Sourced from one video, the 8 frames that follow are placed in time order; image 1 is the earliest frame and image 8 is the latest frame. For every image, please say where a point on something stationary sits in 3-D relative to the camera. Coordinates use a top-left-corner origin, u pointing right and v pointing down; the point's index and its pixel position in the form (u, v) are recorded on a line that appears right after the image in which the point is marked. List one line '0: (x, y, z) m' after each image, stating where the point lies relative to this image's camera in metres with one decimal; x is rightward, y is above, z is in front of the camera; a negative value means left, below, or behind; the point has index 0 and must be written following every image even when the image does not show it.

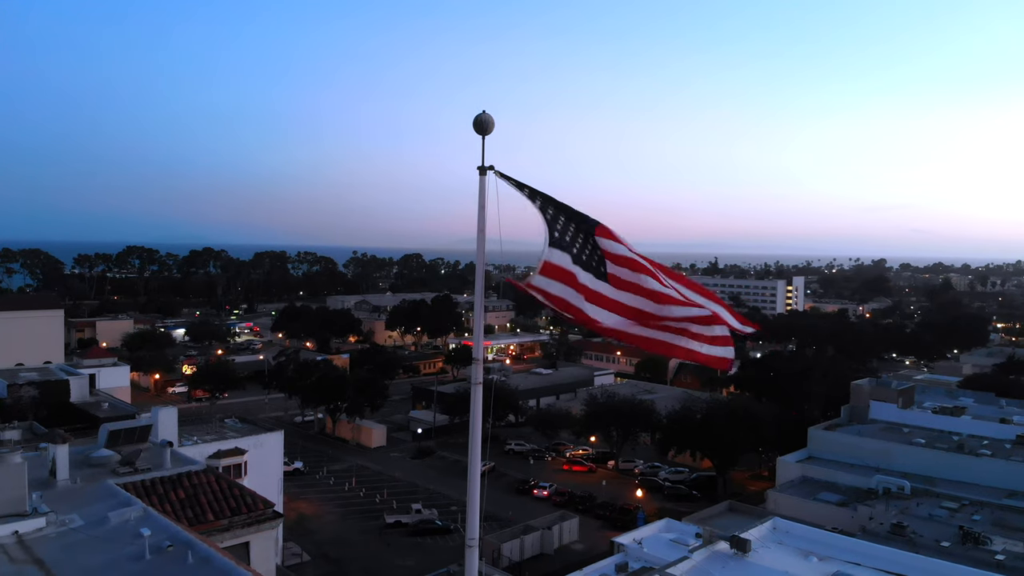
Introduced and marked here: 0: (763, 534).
0: (+6.0, -5.8, +15.7) m
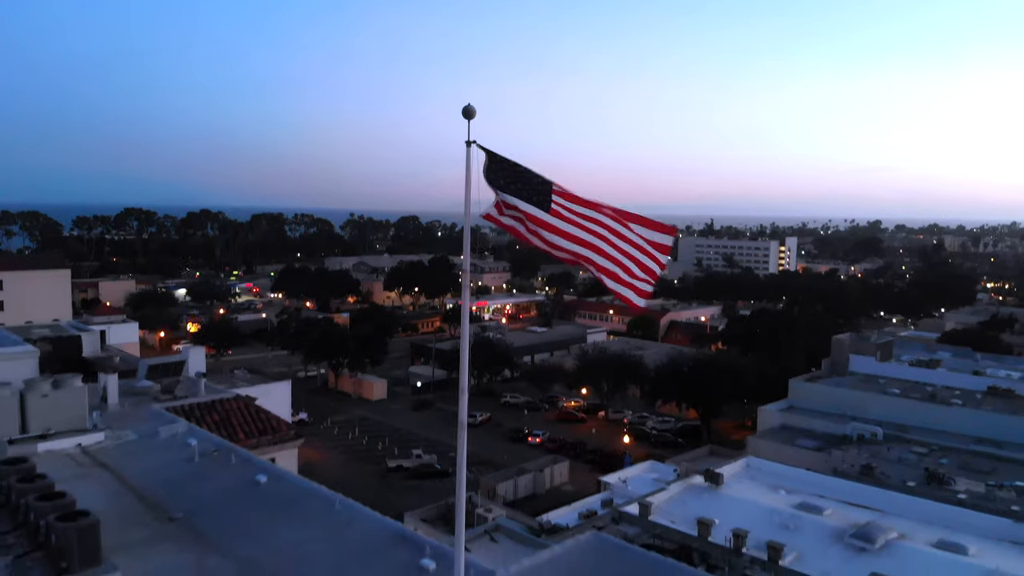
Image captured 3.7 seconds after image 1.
0: (+5.8, -4.7, +17.0) m
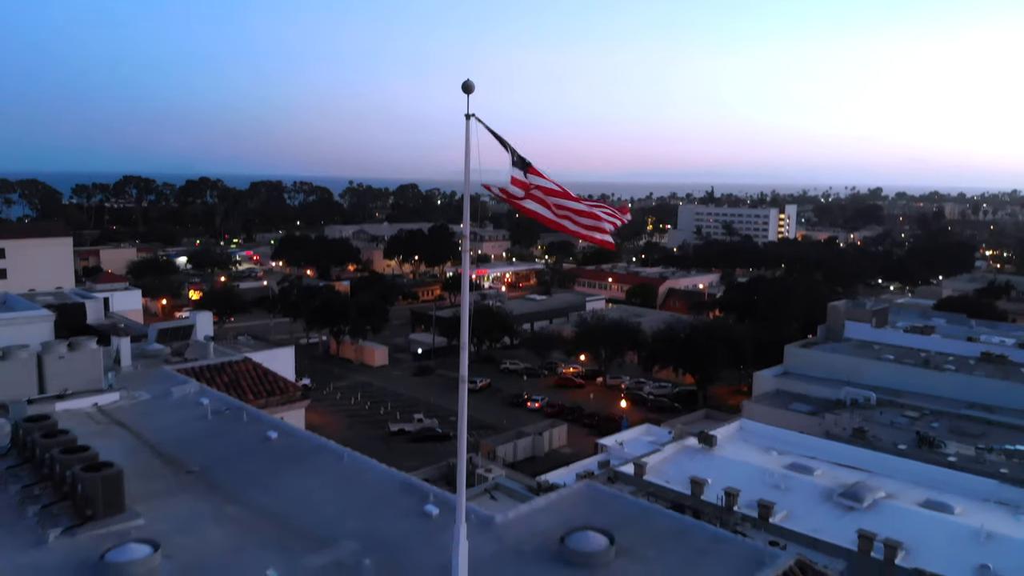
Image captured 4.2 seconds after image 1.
0: (+5.8, -3.8, +17.5) m
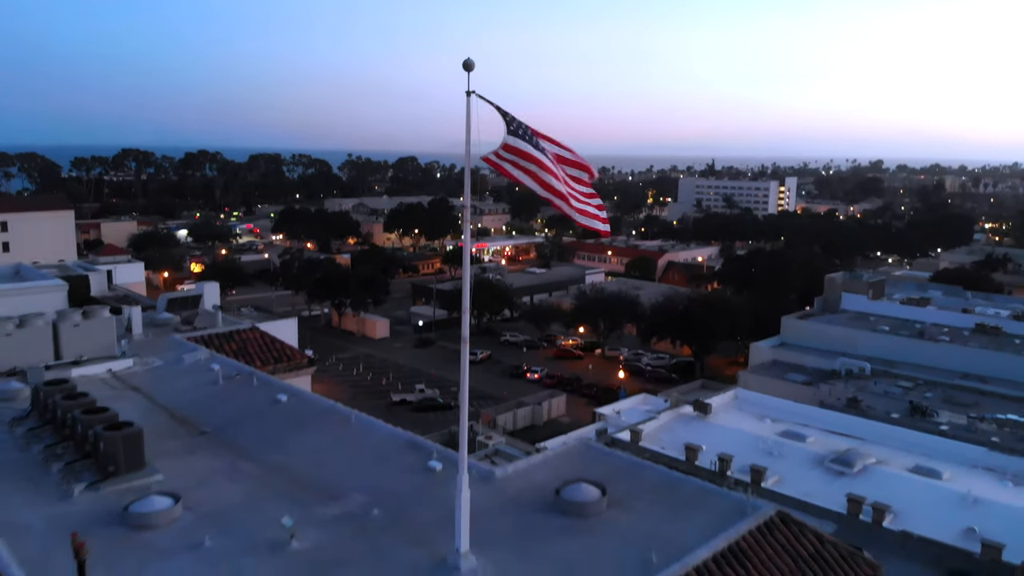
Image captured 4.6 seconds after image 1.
0: (+5.8, -3.1, +17.8) m
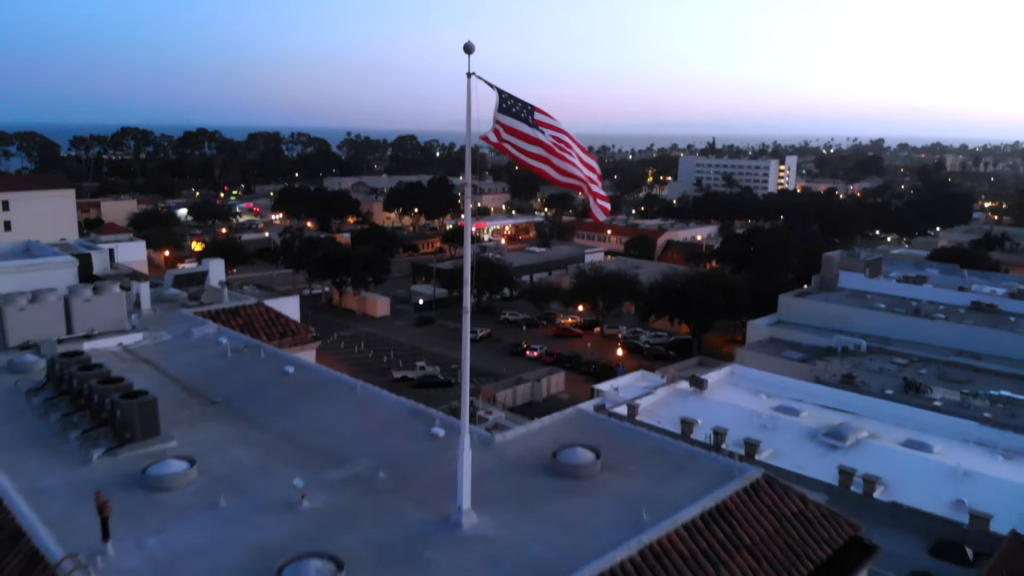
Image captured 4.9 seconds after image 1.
0: (+5.8, -2.5, +18.1) m
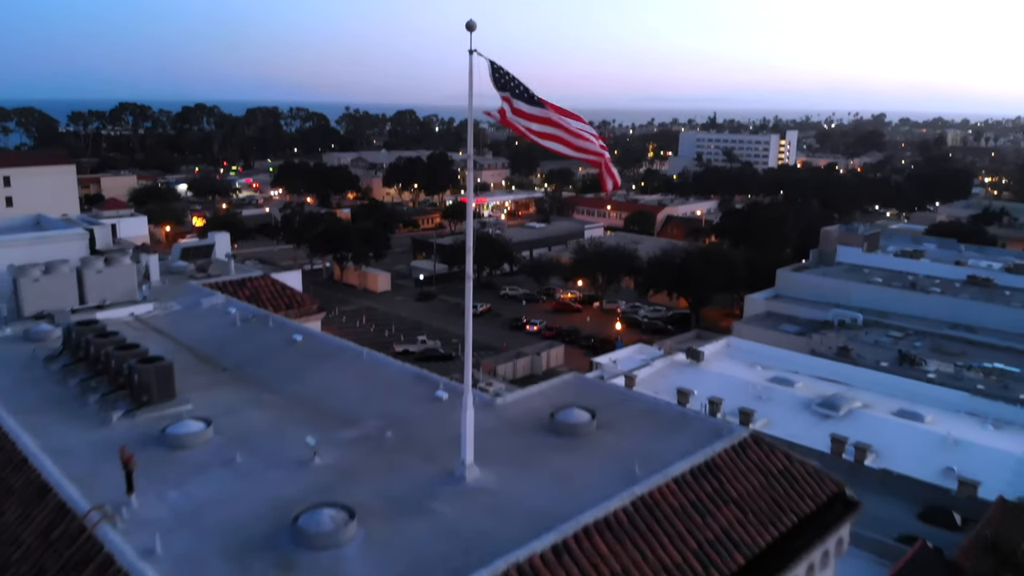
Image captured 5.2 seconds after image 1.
0: (+5.8, -1.7, +18.4) m
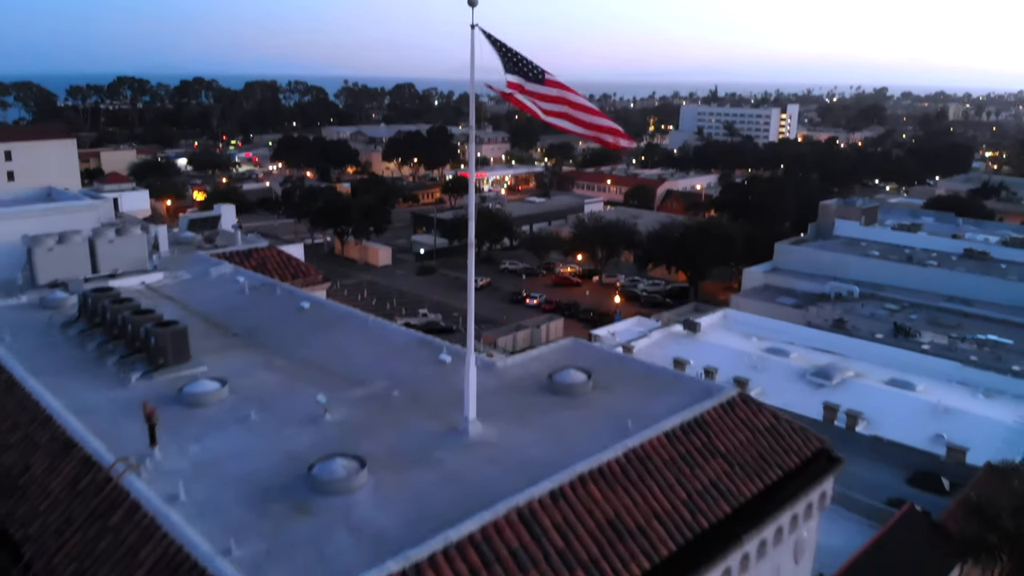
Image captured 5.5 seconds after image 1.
0: (+5.8, -0.9, +18.7) m
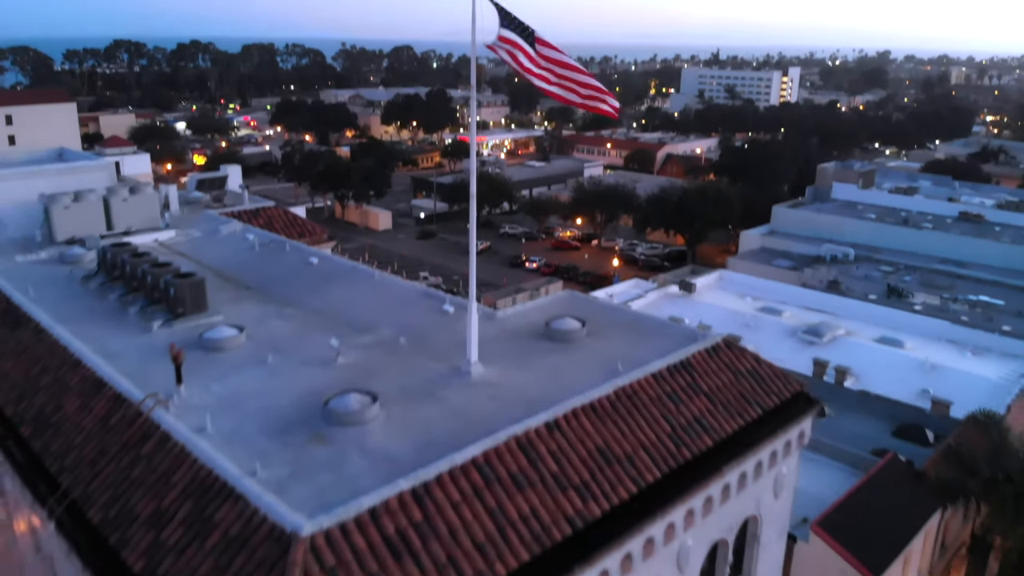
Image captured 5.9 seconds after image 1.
0: (+5.8, +0.2, +19.1) m
